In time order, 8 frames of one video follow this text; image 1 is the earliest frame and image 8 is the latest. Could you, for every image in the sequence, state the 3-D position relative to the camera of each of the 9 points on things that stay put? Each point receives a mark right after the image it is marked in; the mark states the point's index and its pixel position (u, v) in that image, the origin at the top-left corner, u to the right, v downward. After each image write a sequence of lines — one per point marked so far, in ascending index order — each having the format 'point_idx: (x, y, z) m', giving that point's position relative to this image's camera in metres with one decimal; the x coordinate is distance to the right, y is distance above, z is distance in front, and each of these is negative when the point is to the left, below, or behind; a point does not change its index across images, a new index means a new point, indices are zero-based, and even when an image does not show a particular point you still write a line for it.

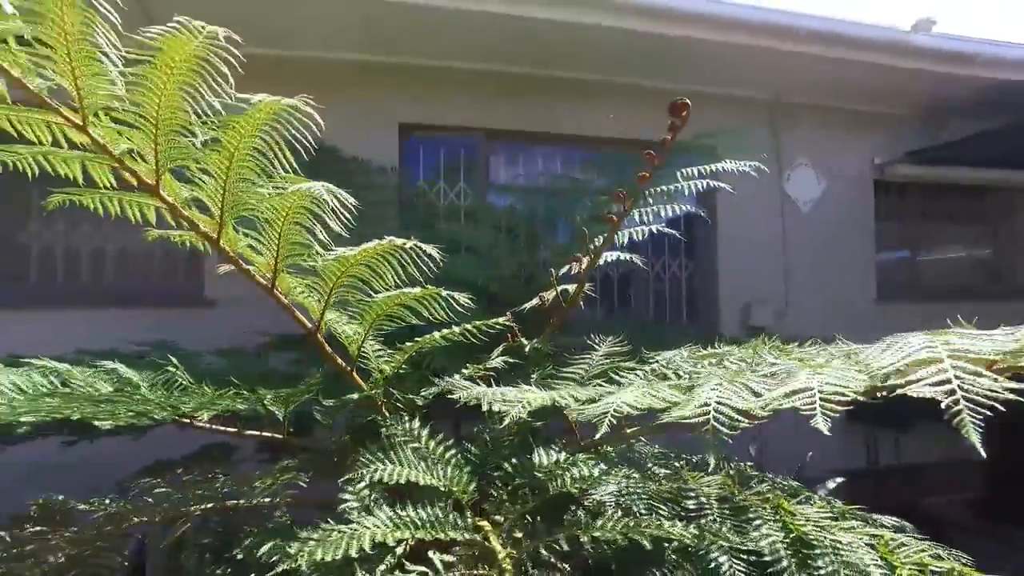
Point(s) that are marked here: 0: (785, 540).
0: (+0.5, -0.5, +1.3) m
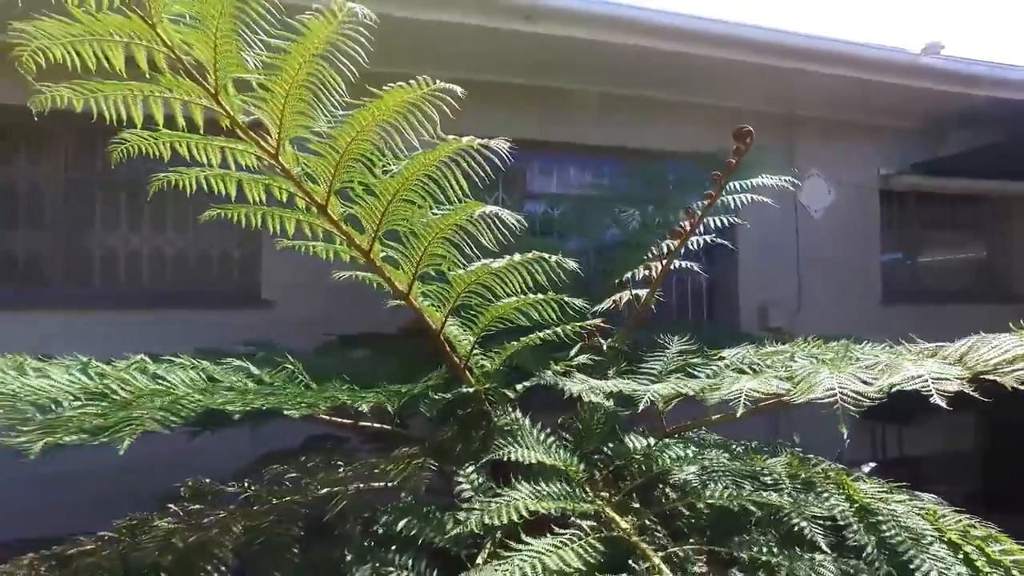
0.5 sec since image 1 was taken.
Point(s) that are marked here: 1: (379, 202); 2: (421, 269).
0: (+0.8, -0.5, +1.6) m
1: (-0.3, +0.2, +1.4) m
2: (-0.2, 0.0, +1.6) m
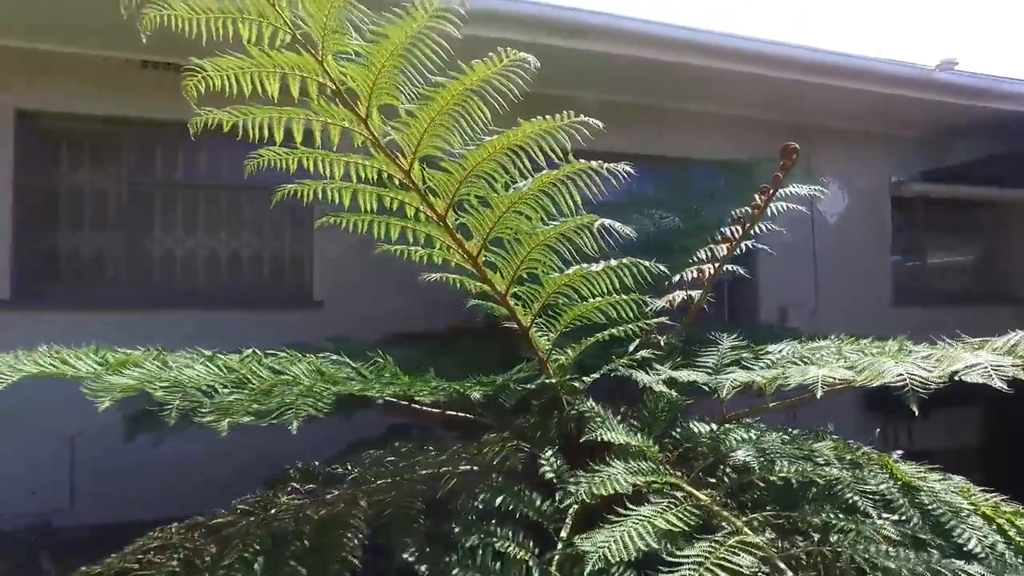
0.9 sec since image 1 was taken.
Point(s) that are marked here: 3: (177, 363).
0: (+1.0, -0.5, +1.8) m
1: (0.0, +0.2, +1.6) m
2: (0.0, 0.0, +1.7) m
3: (-0.9, -0.2, +1.7) m
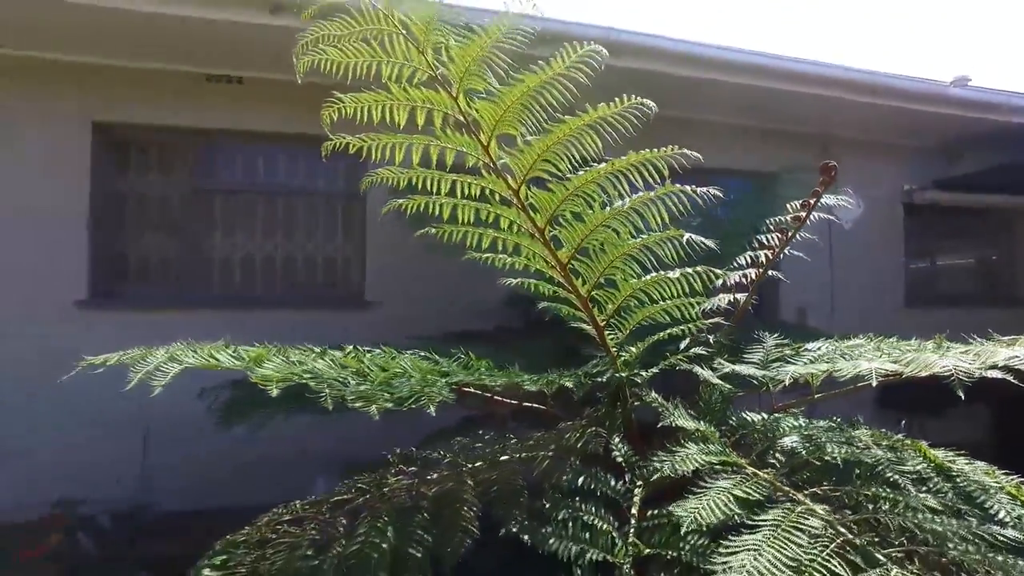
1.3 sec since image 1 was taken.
0: (+1.3, -0.5, +2.0) m
1: (+0.2, +0.2, +1.8) m
2: (+0.3, 0.0, +2.0) m
3: (-0.6, -0.2, +2.0) m
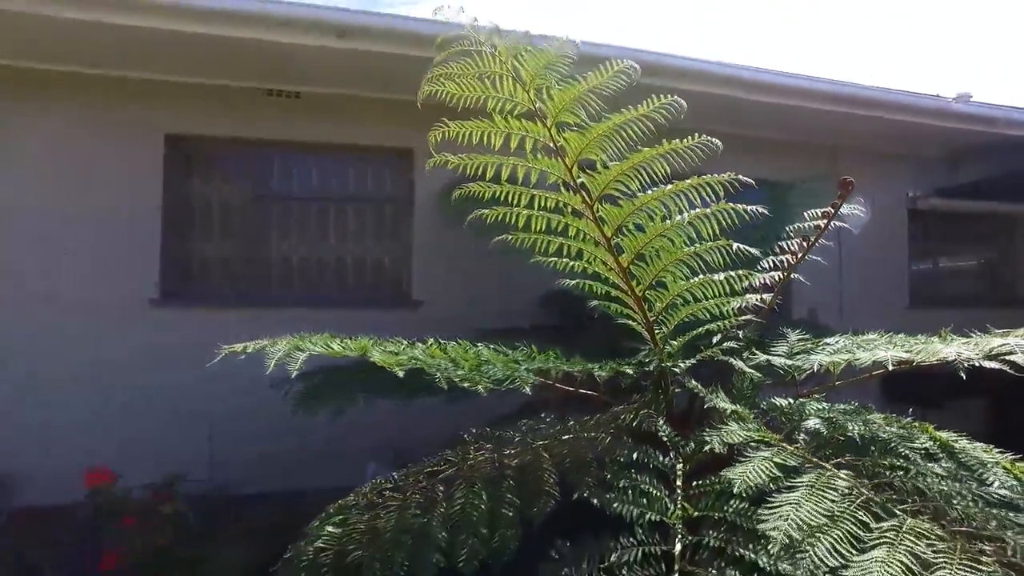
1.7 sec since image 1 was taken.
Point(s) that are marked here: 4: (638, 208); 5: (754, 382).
0: (+1.5, -0.5, +2.3) m
1: (+0.4, +0.2, +2.1) m
2: (+0.5, 0.0, +2.3) m
3: (-0.4, -0.2, +2.3) m
4: (+0.4, +0.2, +2.0) m
5: (+1.0, -0.4, +2.6) m
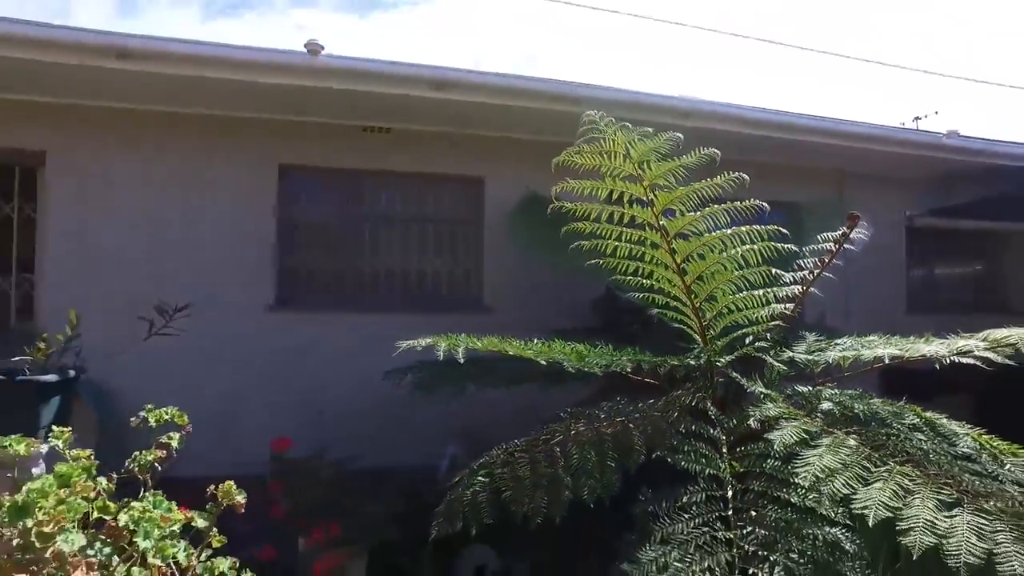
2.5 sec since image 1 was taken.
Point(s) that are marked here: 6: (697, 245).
0: (+1.9, -0.6, +3.1) m
1: (+0.9, +0.1, +2.9) m
2: (+0.9, 0.0, +3.0) m
3: (0.0, -0.3, +3.0) m
4: (+0.8, +0.2, +2.8) m
5: (+1.4, -0.4, +3.3) m
6: (+0.8, +0.2, +2.8) m
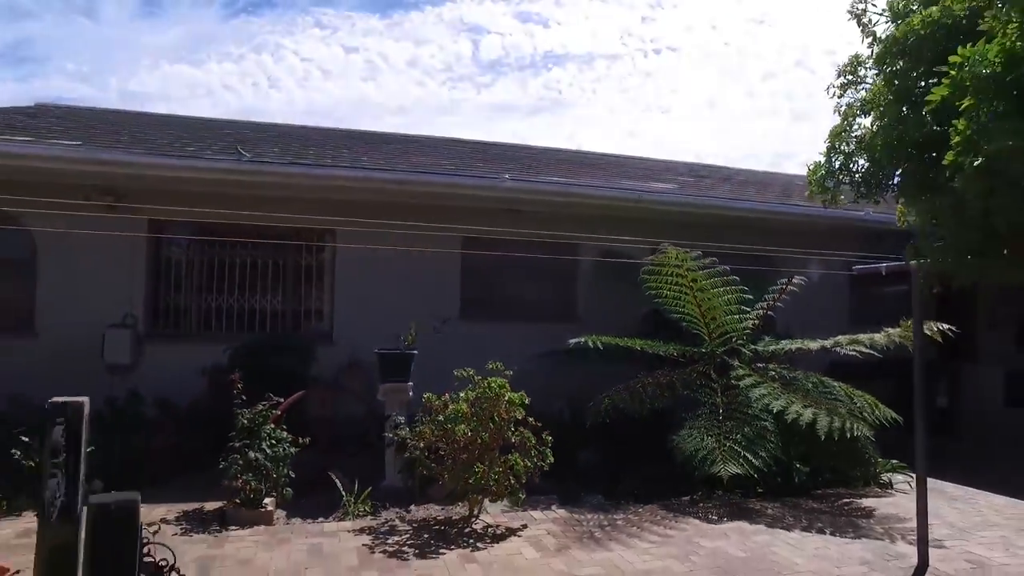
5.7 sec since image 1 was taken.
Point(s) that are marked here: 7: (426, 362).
0: (+2.9, -0.9, +6.3) m
1: (+1.9, -0.2, +6.1) m
2: (+1.9, -0.3, +6.3) m
3: (+1.0, -0.5, +6.3) m
4: (+1.8, -0.1, +6.1) m
5: (+2.4, -0.7, +6.6) m
6: (+1.8, -0.1, +6.1) m
7: (-1.0, -0.9, +7.9) m
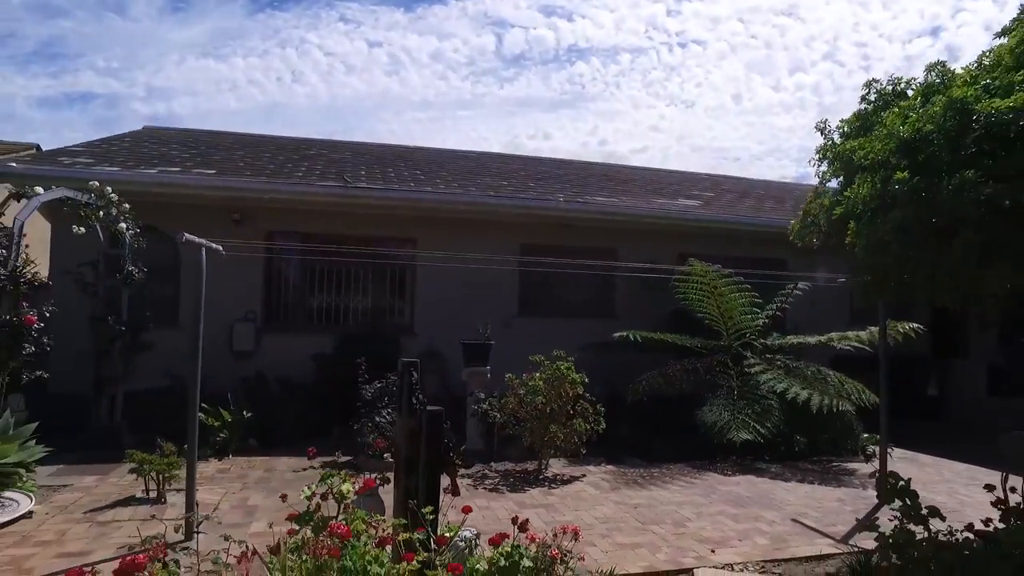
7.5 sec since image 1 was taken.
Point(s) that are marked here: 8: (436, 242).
0: (+3.6, -0.9, +7.8) m
1: (+2.5, -0.2, +7.6) m
2: (+2.6, -0.3, +7.8) m
3: (+1.7, -0.6, +7.8) m
4: (+2.5, -0.1, +7.5) m
5: (+3.0, -0.8, +8.0) m
6: (+2.5, -0.1, +7.5) m
7: (-0.3, -0.9, +9.5) m
8: (-1.1, +0.7, +9.4) m
